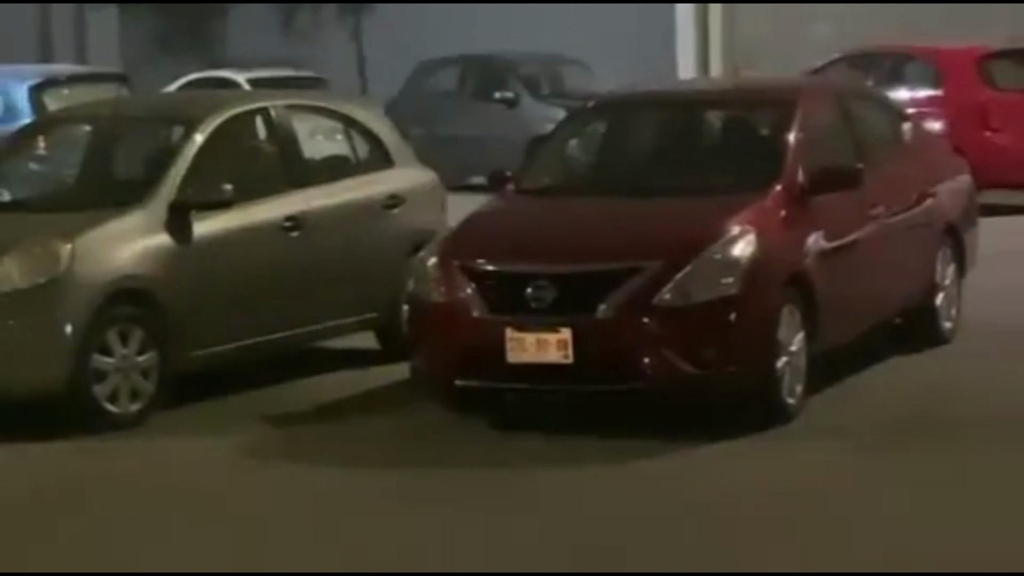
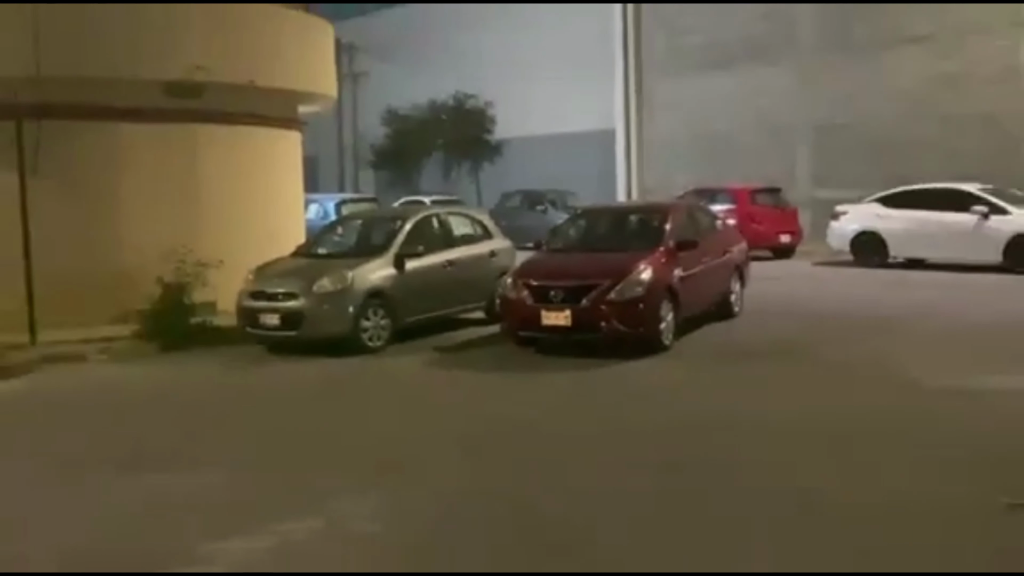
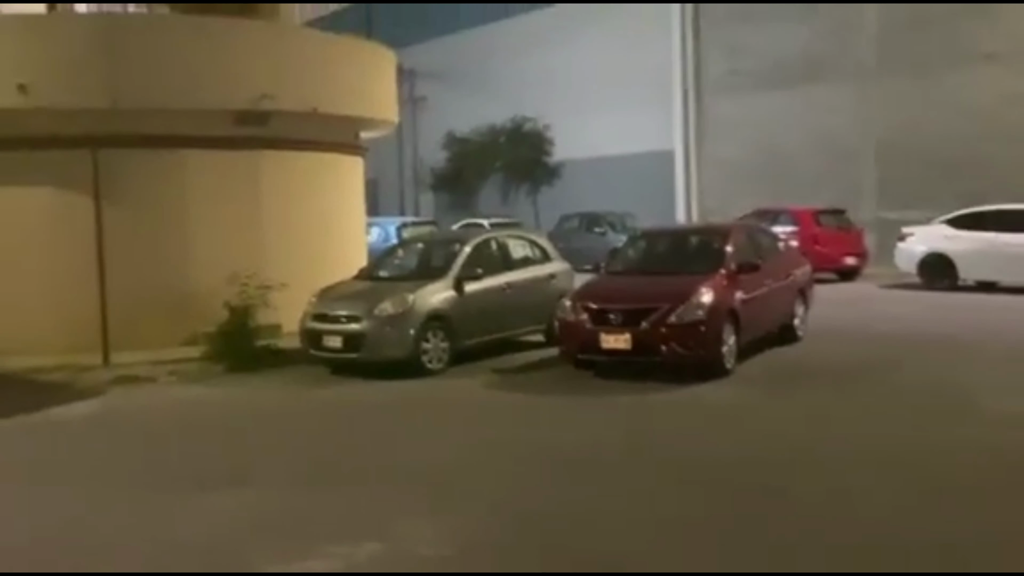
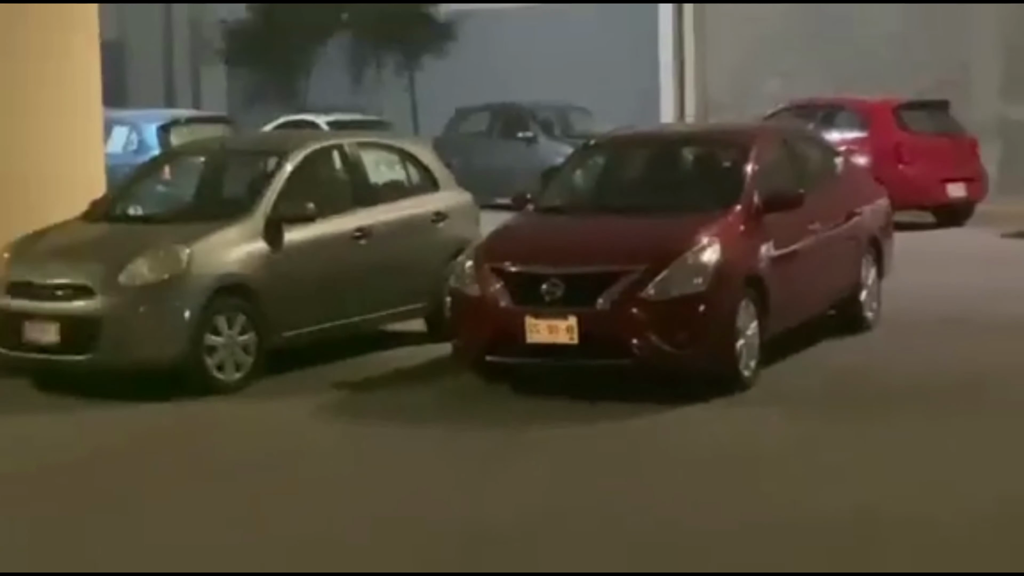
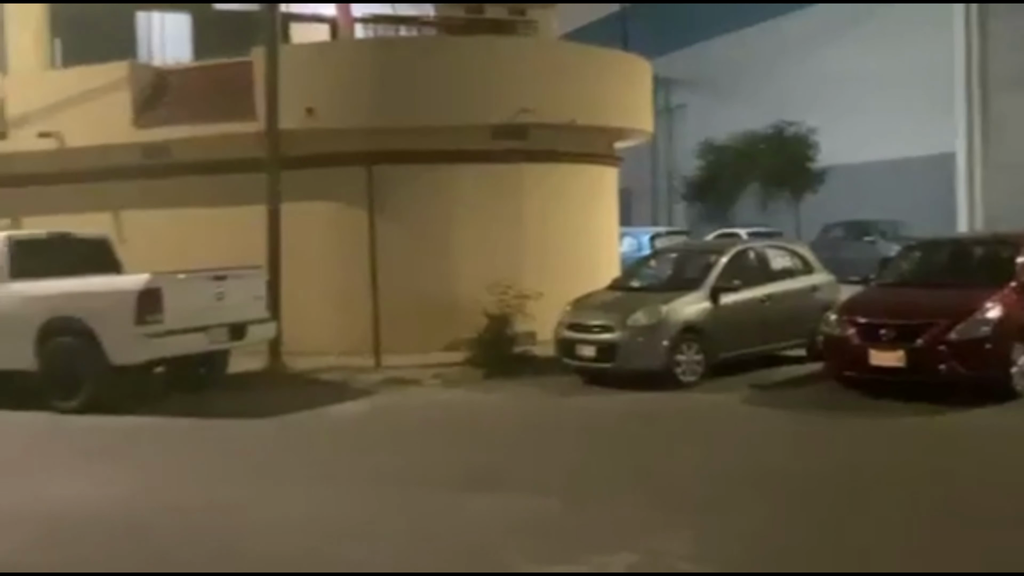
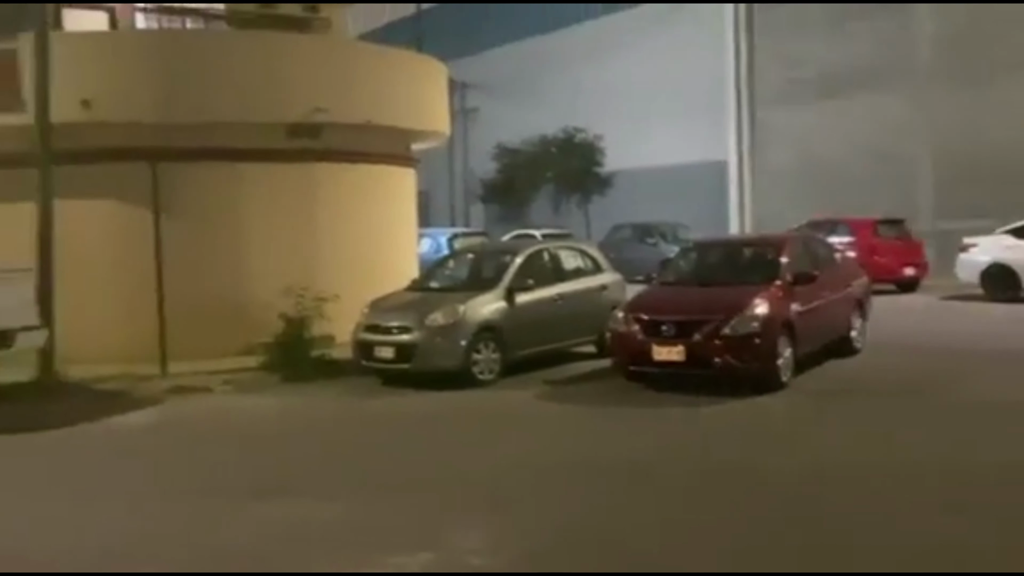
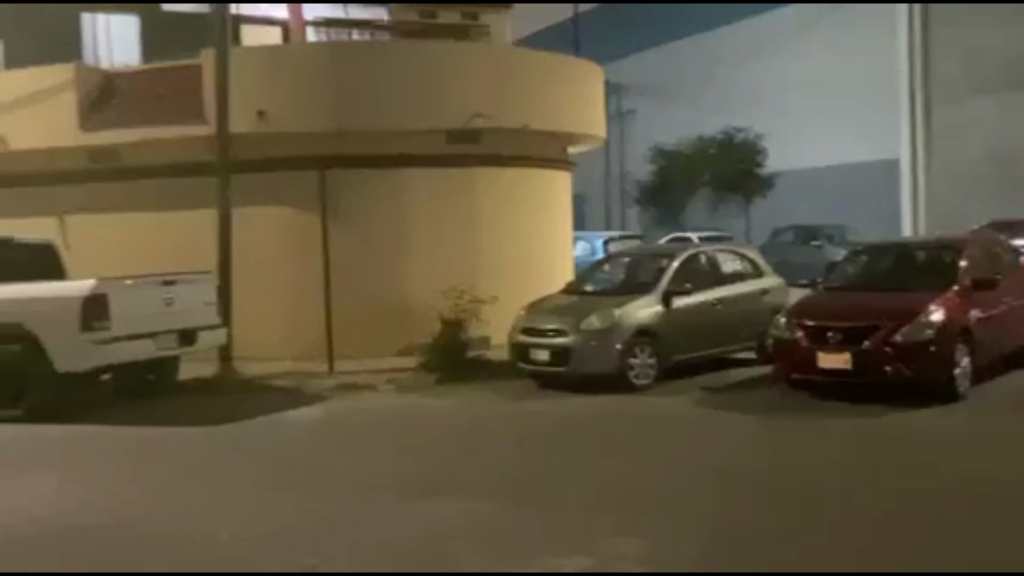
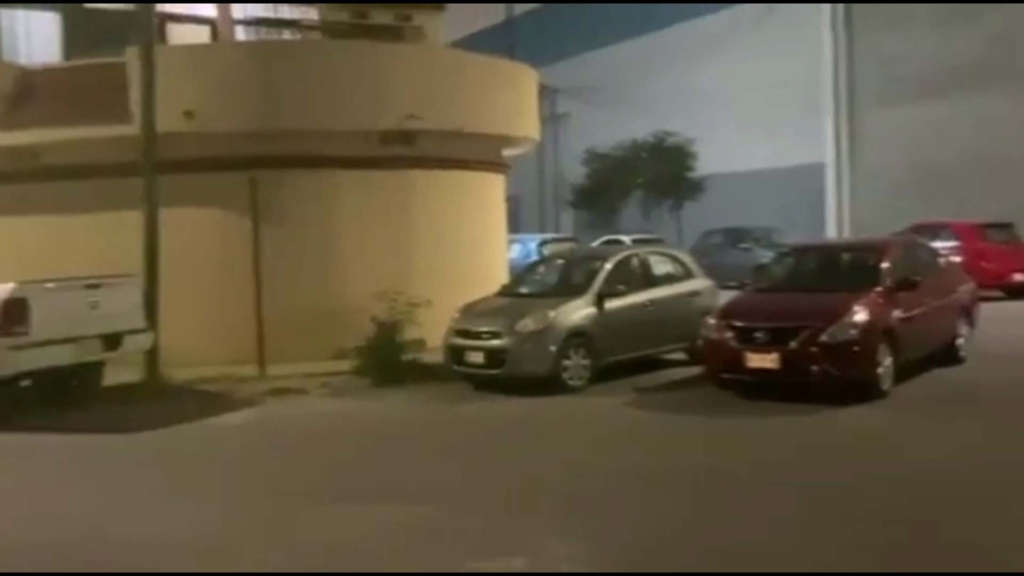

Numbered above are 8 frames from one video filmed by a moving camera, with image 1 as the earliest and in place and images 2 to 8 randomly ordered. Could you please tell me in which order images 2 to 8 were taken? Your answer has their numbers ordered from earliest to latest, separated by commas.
4, 2, 3, 6, 8, 7, 5
